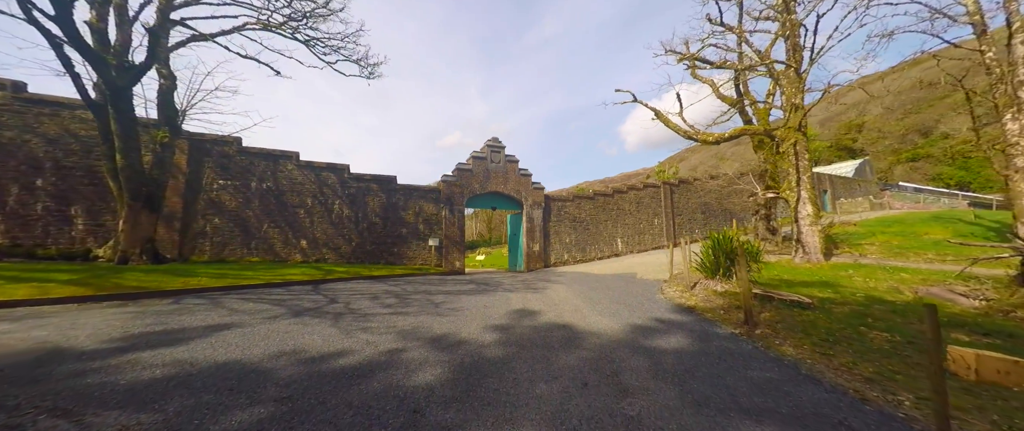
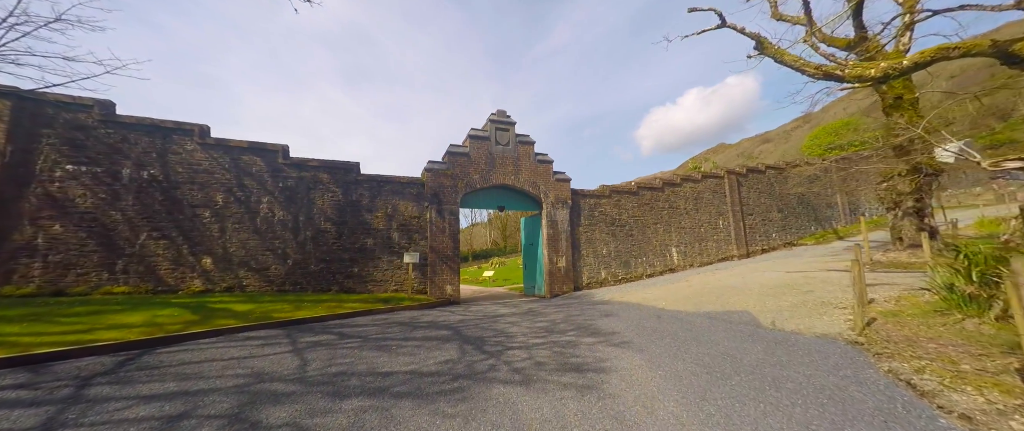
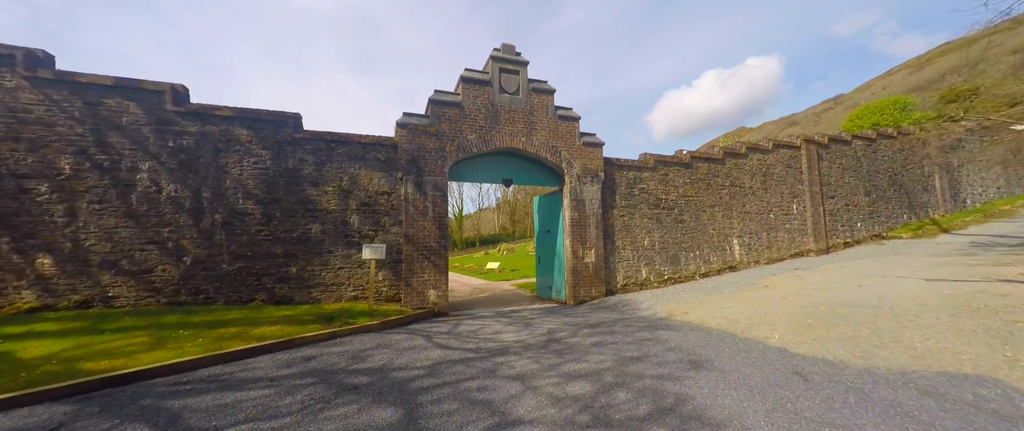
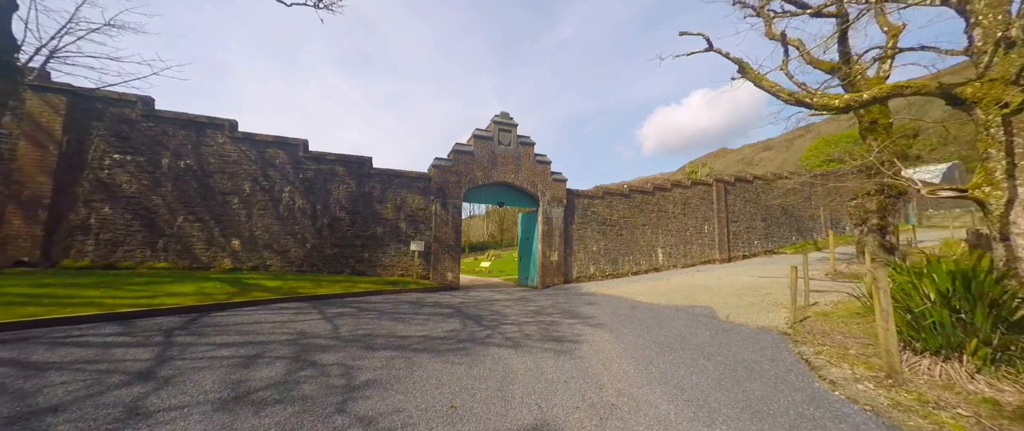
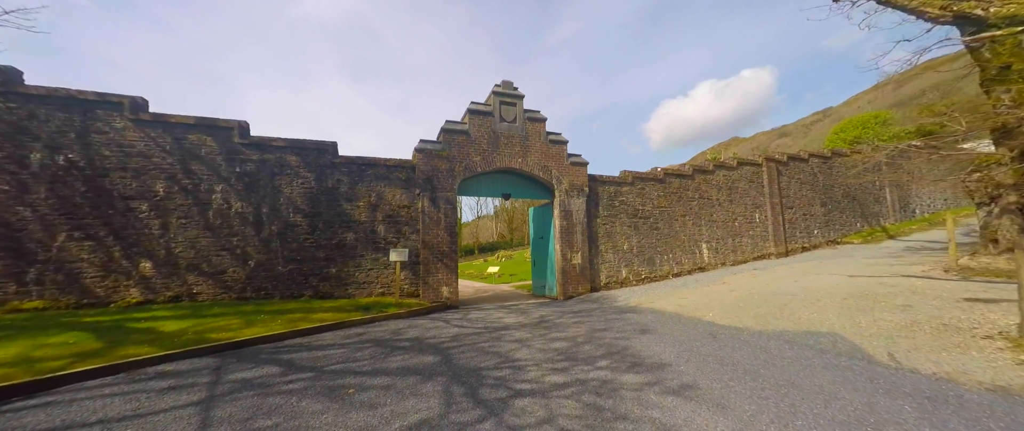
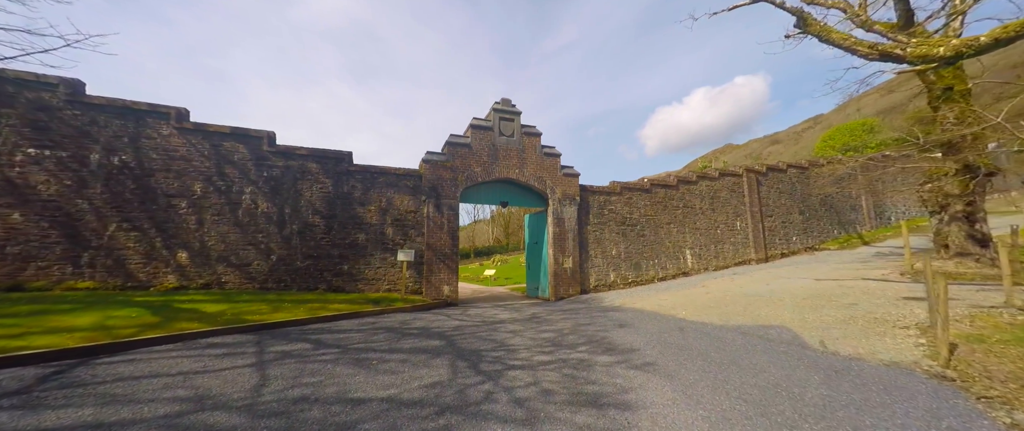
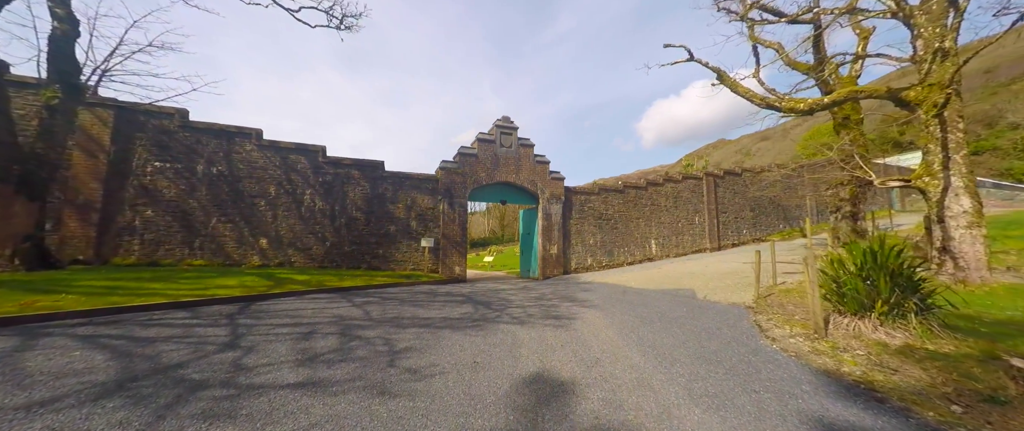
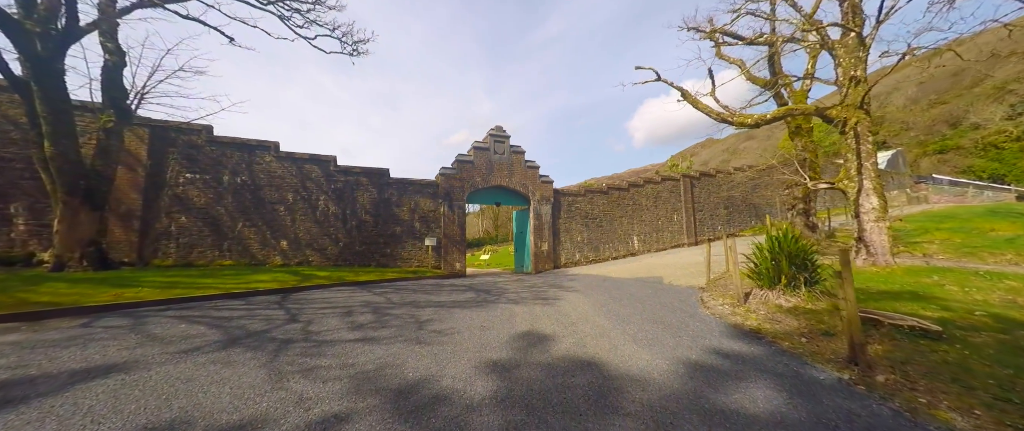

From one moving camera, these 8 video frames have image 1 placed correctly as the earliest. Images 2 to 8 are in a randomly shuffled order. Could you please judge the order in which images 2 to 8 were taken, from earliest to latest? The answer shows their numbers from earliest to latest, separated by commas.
8, 7, 4, 2, 6, 5, 3
